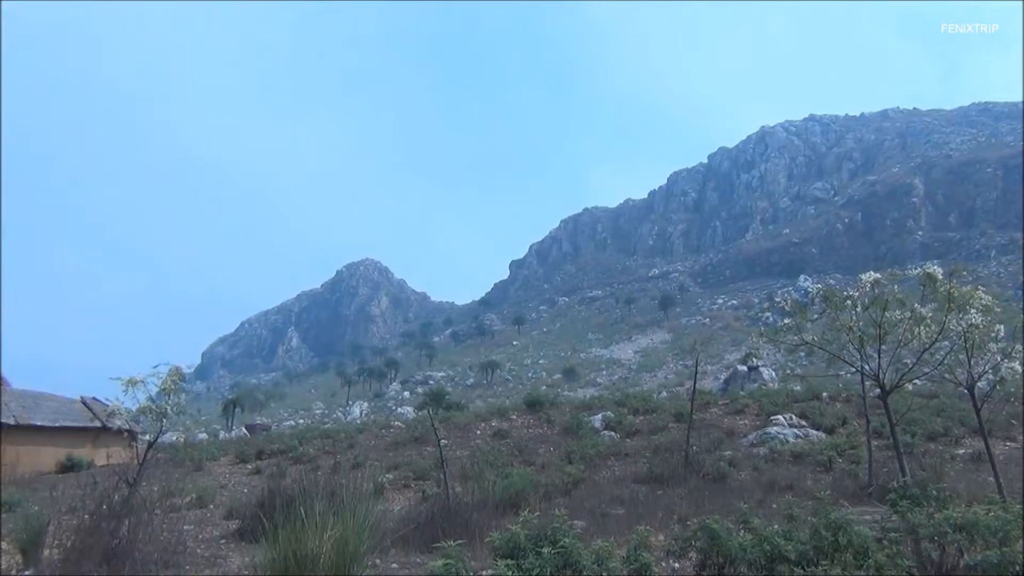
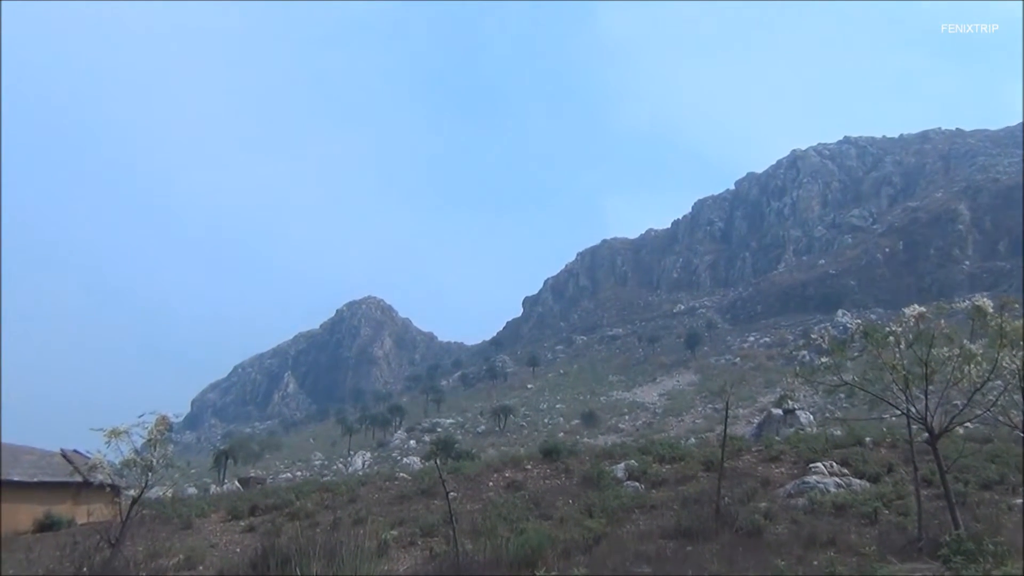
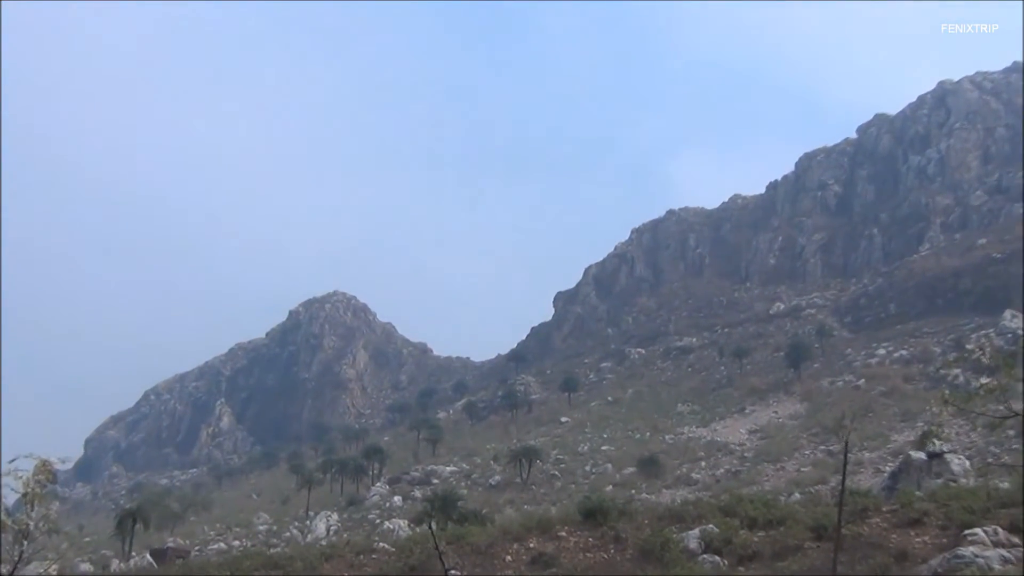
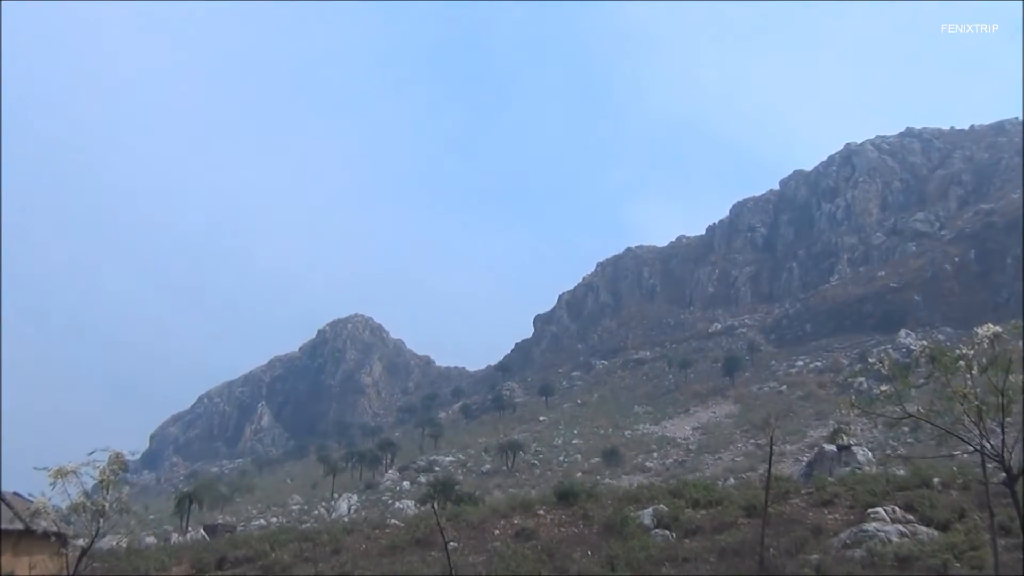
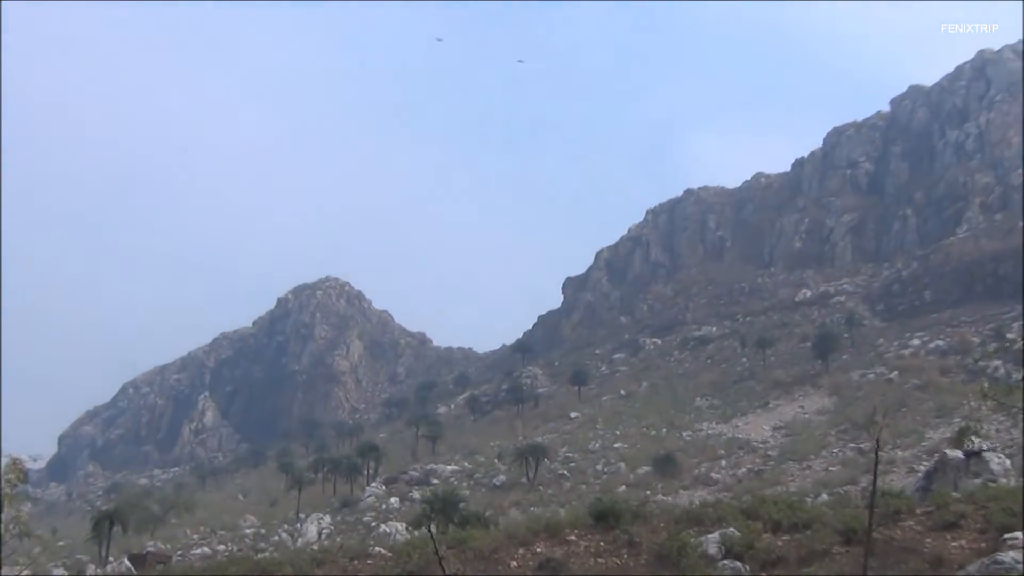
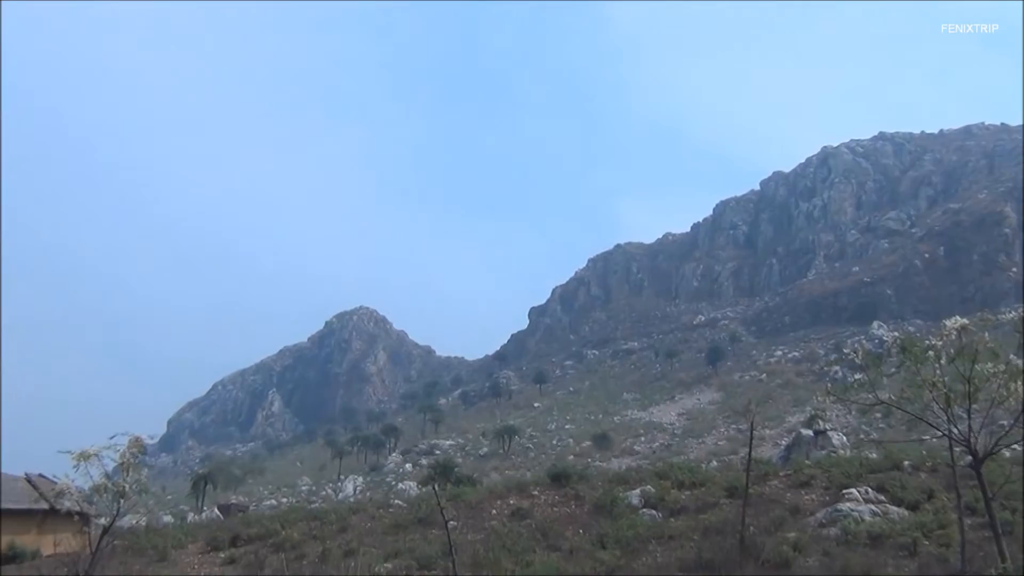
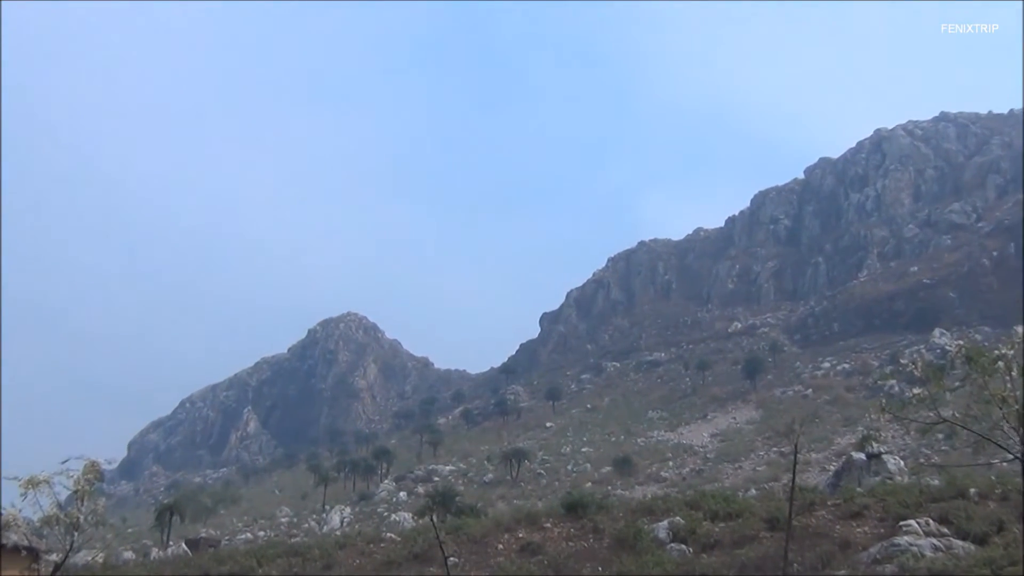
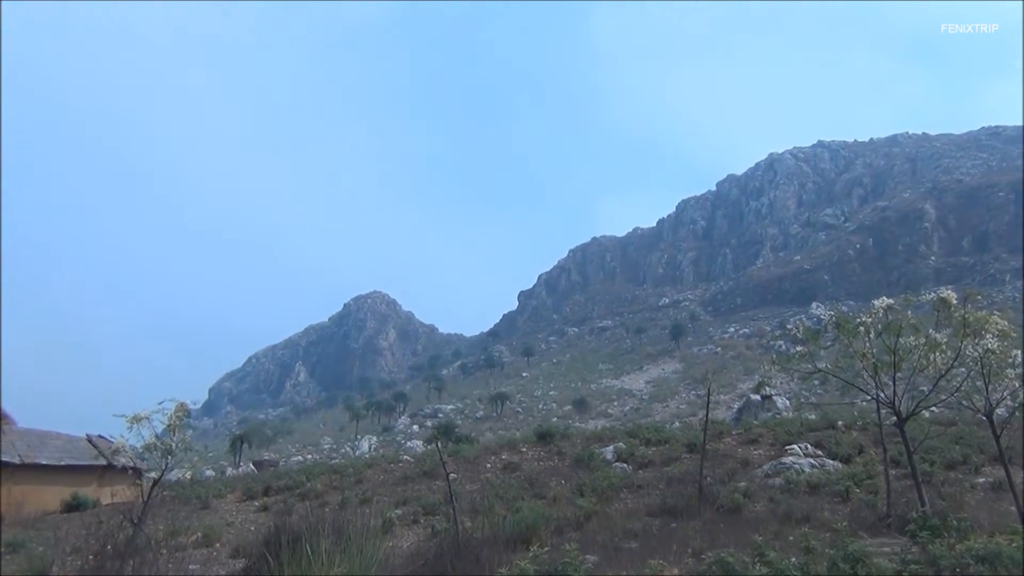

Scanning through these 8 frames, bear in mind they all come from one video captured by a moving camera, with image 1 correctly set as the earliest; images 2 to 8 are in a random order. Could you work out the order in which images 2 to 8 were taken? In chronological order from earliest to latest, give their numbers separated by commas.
8, 2, 6, 4, 7, 3, 5
